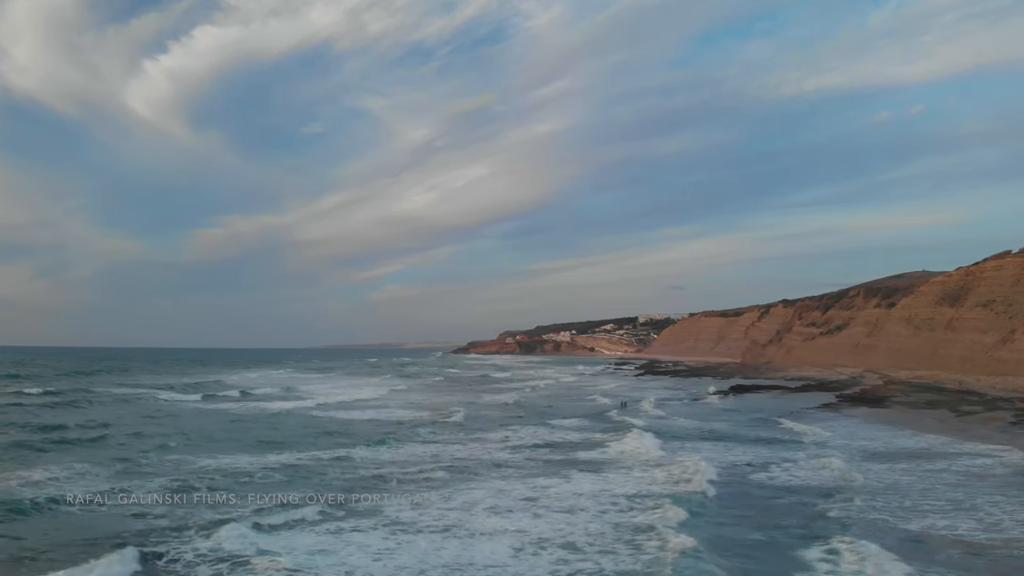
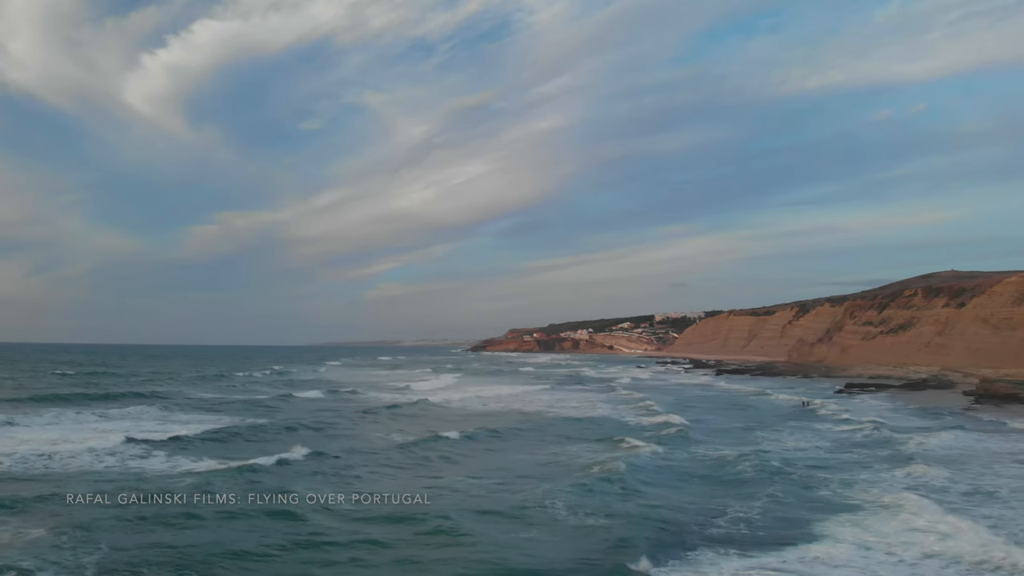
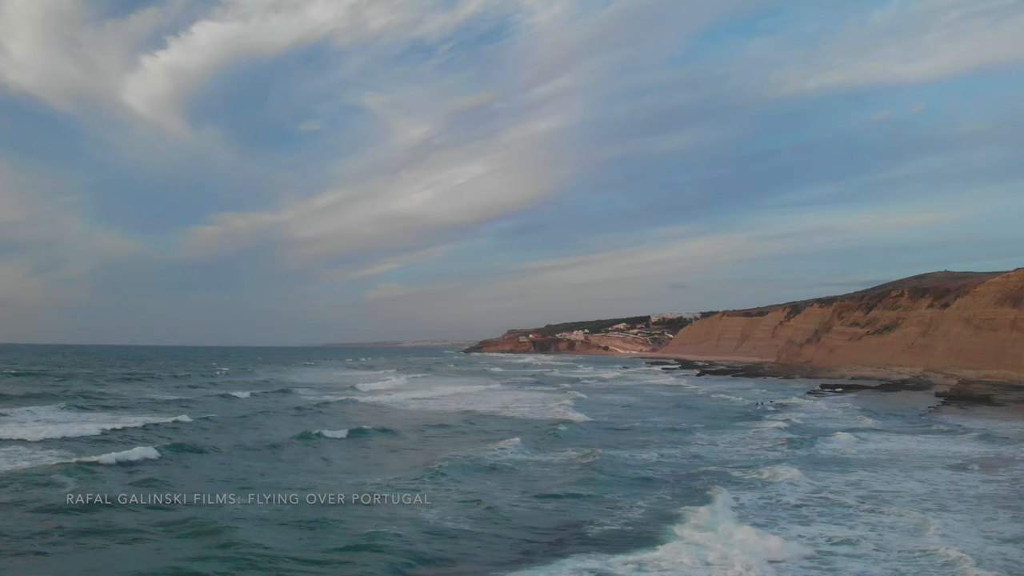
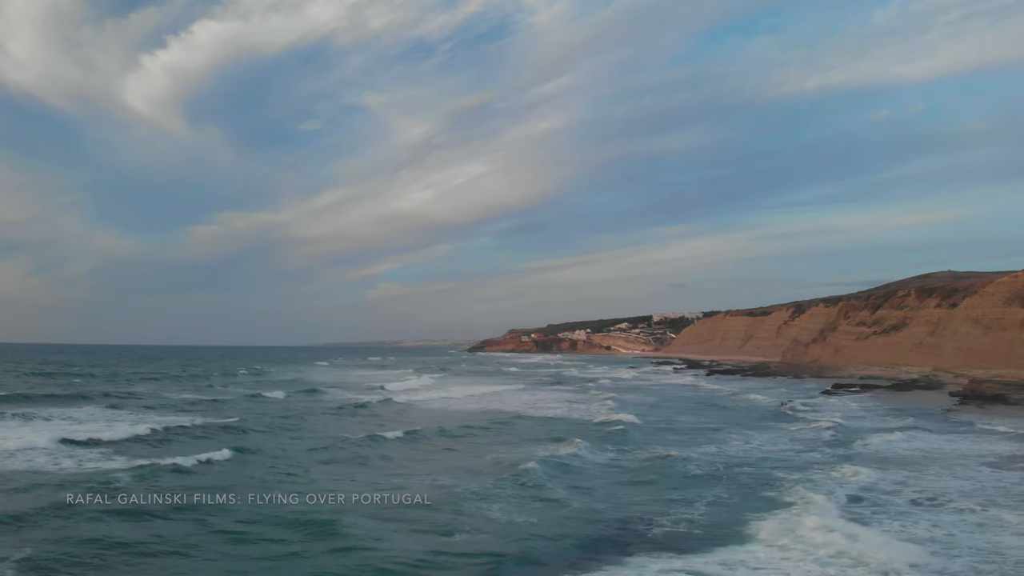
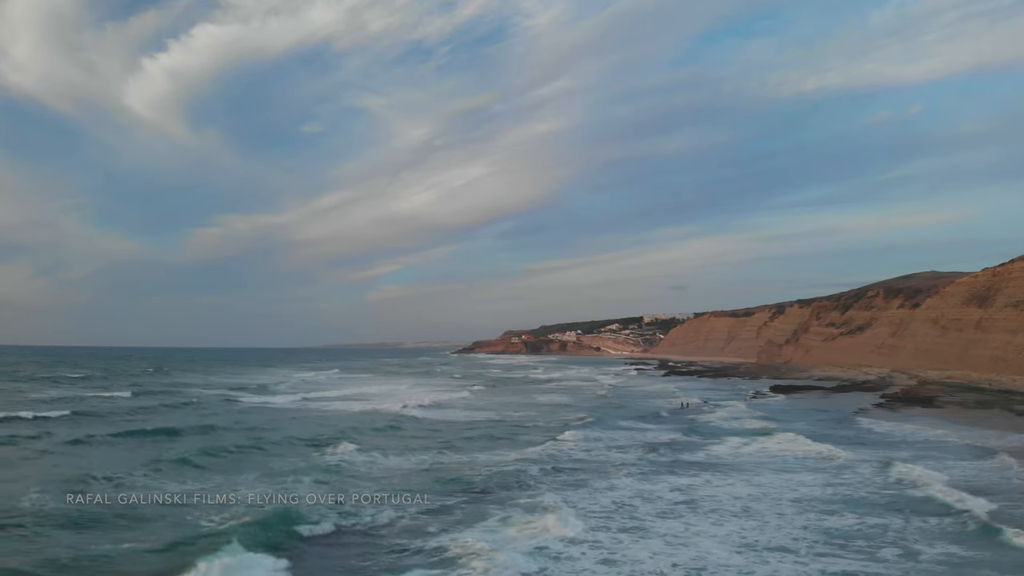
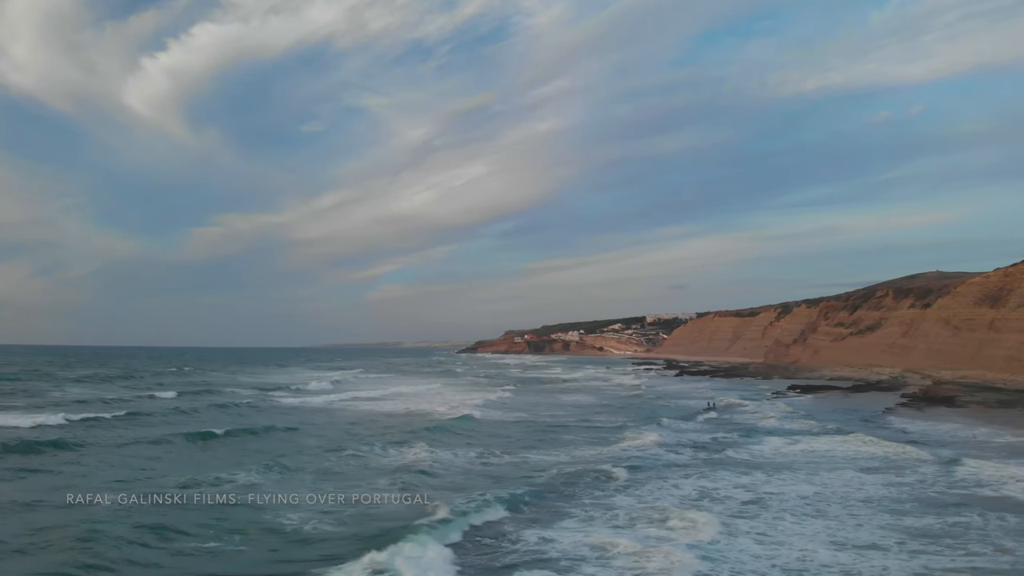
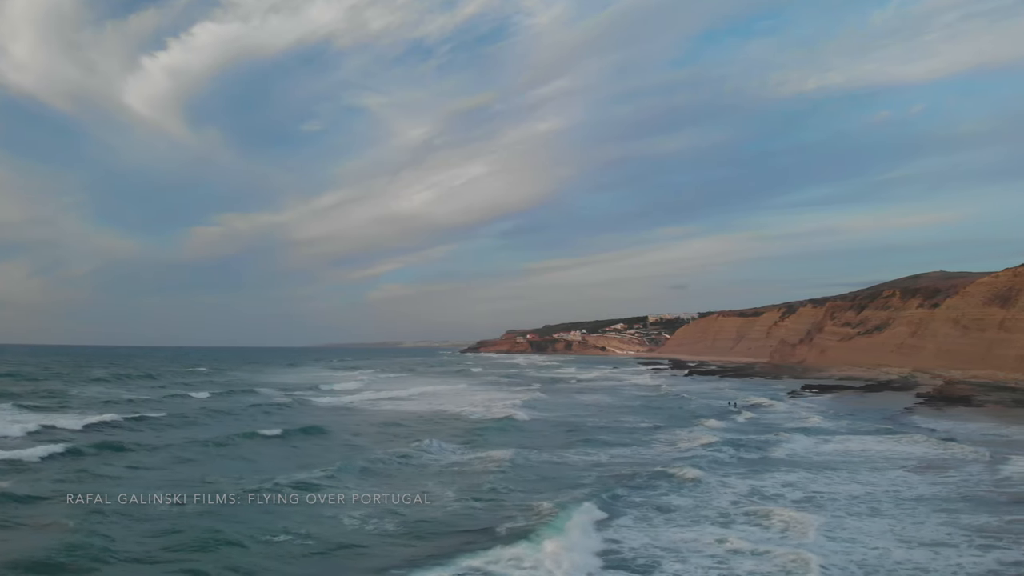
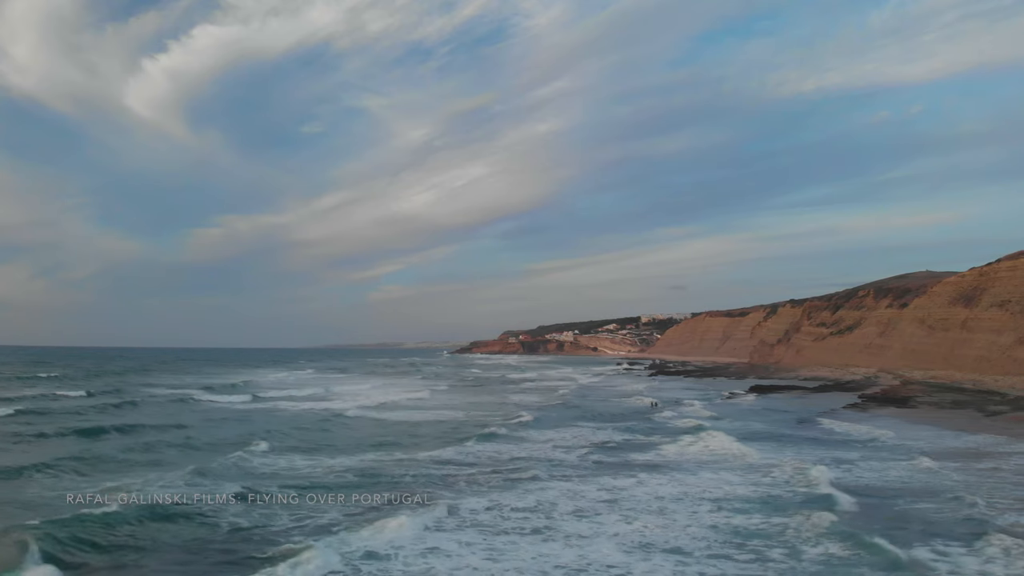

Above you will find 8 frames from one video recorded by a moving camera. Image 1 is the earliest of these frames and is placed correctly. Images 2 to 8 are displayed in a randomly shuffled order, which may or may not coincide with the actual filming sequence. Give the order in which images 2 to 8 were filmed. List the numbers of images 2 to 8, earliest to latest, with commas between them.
8, 5, 6, 7, 3, 4, 2
